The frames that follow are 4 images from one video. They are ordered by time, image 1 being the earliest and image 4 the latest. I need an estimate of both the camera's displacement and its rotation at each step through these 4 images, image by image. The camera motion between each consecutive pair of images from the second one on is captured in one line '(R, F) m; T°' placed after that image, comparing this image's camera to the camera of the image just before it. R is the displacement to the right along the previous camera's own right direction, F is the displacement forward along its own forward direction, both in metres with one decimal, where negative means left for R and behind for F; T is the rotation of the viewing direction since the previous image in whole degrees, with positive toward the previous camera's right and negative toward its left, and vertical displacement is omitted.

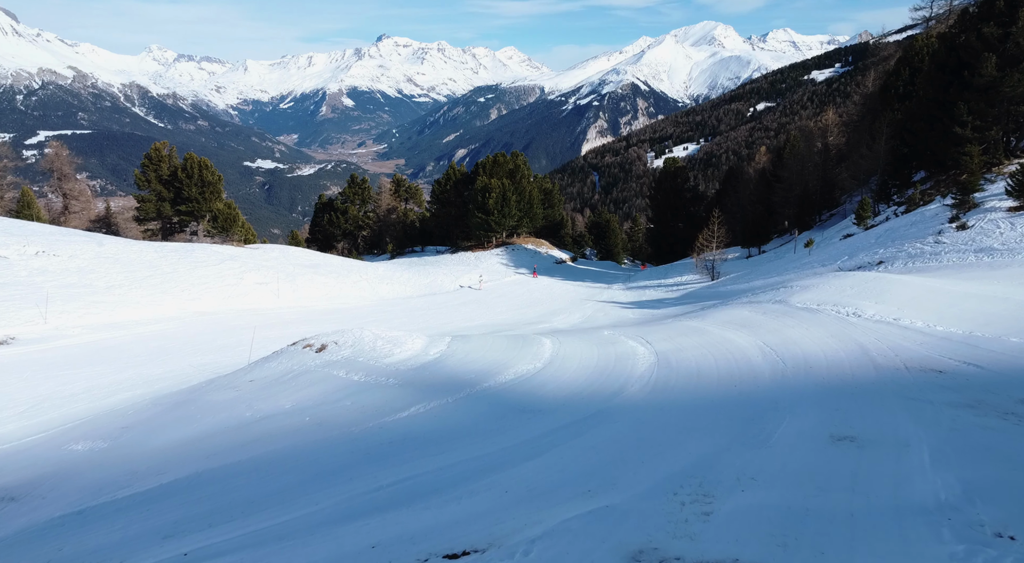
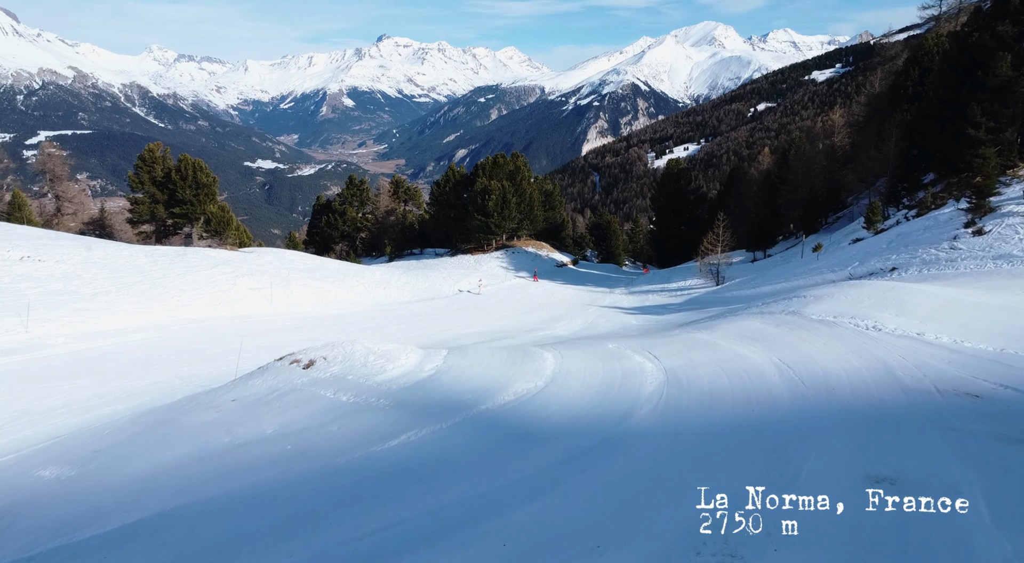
(0.0, +1.0) m; 0°
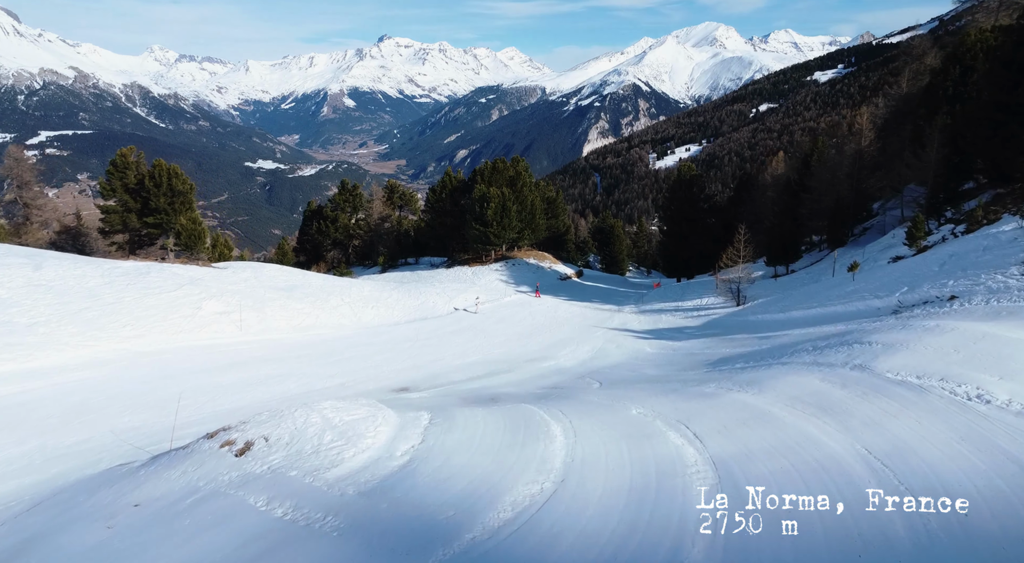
(0.0, +3.8) m; 0°
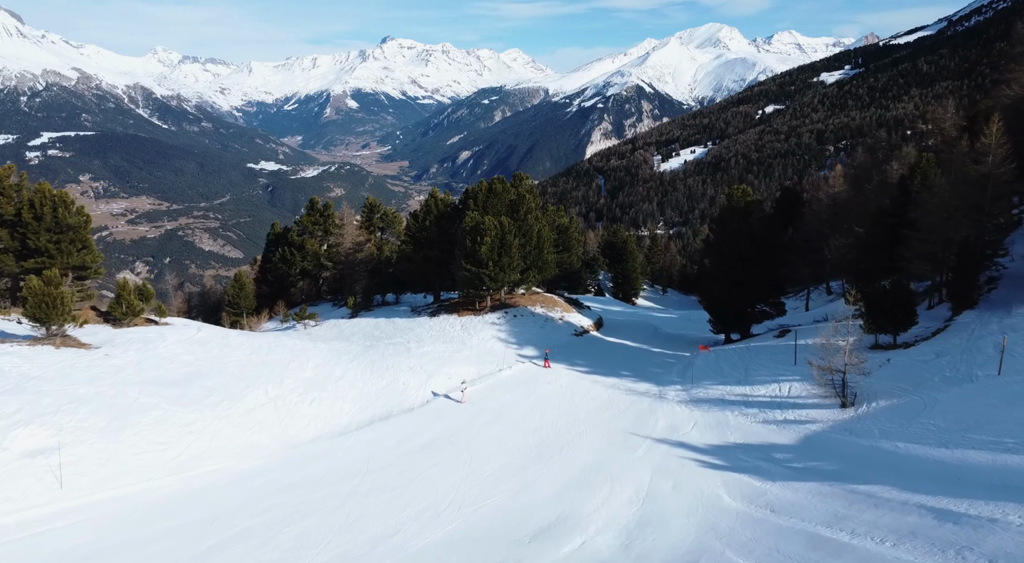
(+0.1, +12.0) m; 0°
